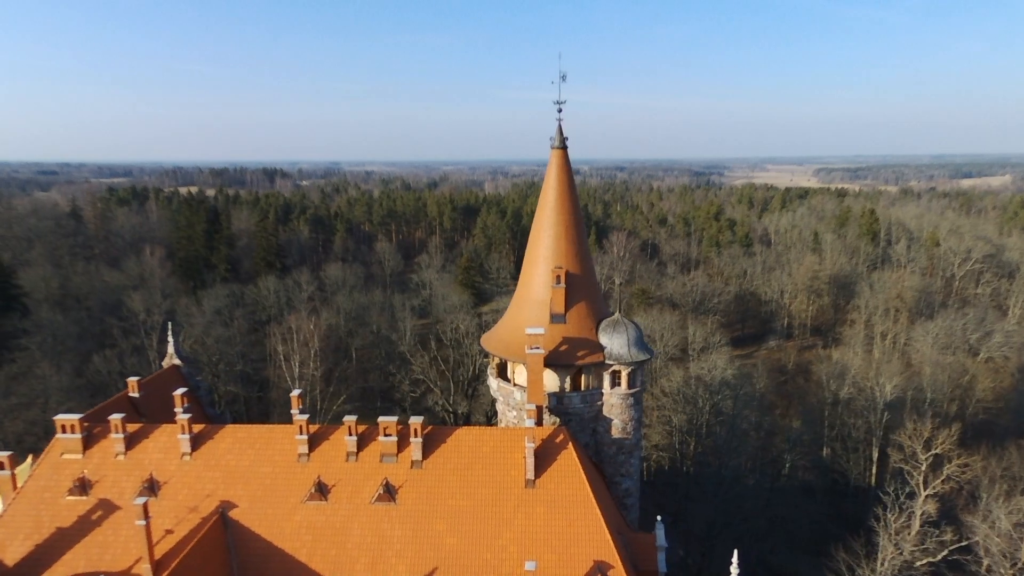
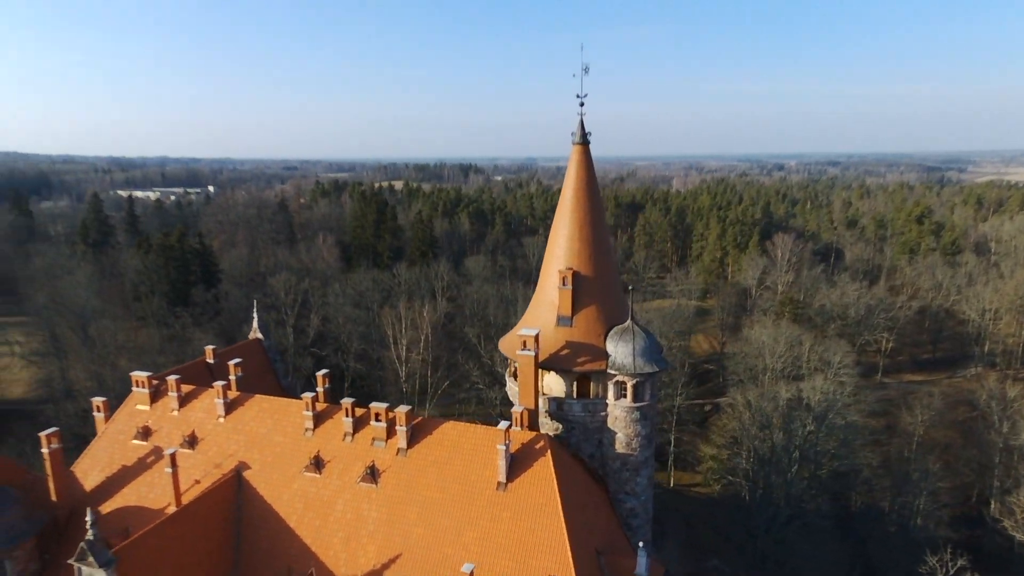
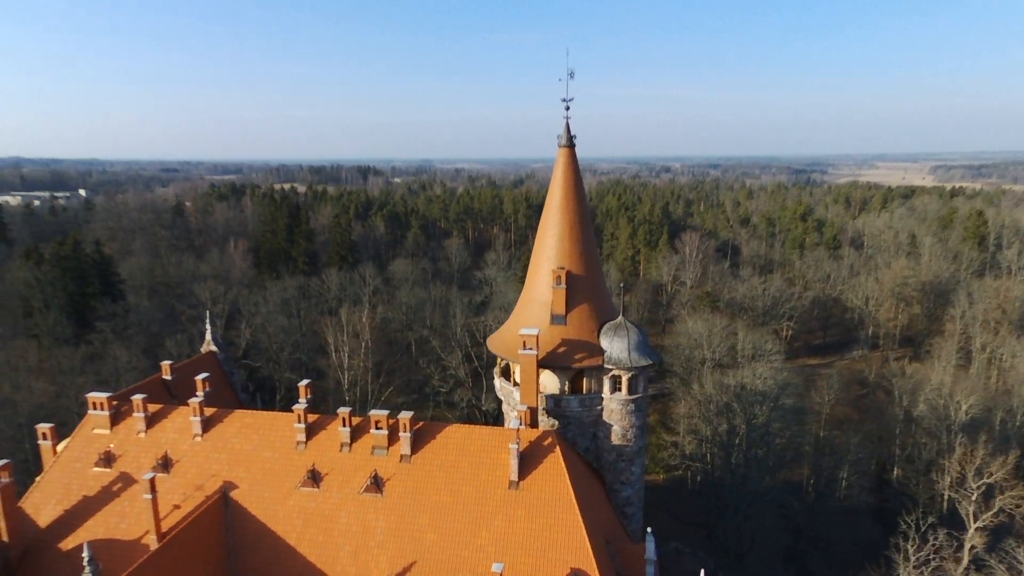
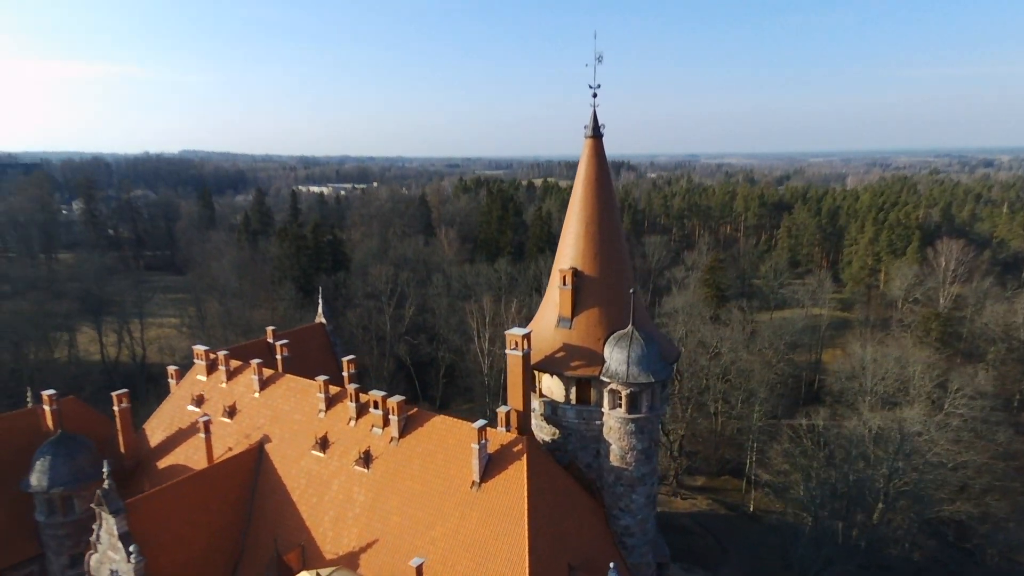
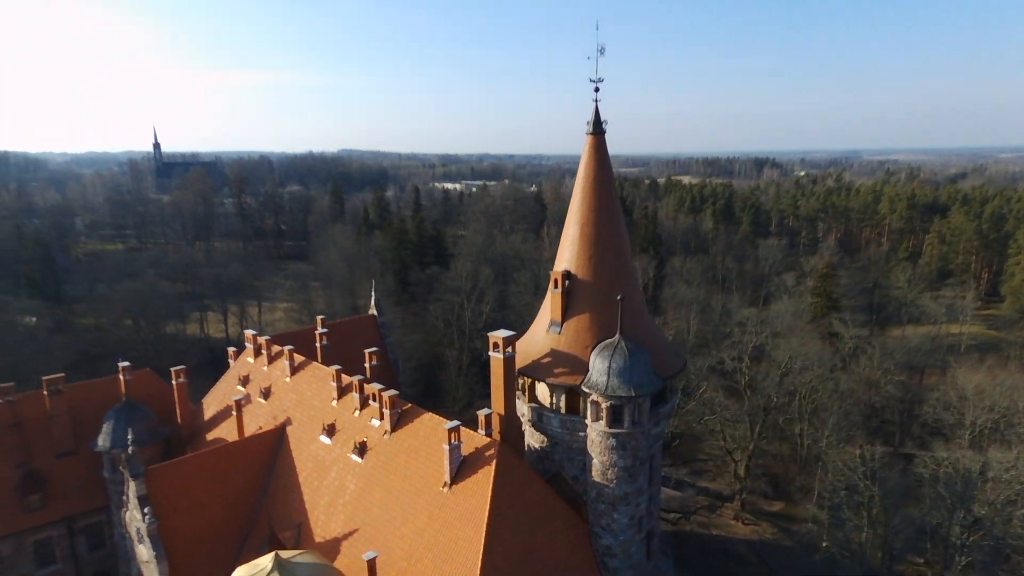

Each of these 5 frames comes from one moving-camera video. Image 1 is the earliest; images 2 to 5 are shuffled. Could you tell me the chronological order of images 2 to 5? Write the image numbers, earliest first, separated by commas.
3, 2, 4, 5
